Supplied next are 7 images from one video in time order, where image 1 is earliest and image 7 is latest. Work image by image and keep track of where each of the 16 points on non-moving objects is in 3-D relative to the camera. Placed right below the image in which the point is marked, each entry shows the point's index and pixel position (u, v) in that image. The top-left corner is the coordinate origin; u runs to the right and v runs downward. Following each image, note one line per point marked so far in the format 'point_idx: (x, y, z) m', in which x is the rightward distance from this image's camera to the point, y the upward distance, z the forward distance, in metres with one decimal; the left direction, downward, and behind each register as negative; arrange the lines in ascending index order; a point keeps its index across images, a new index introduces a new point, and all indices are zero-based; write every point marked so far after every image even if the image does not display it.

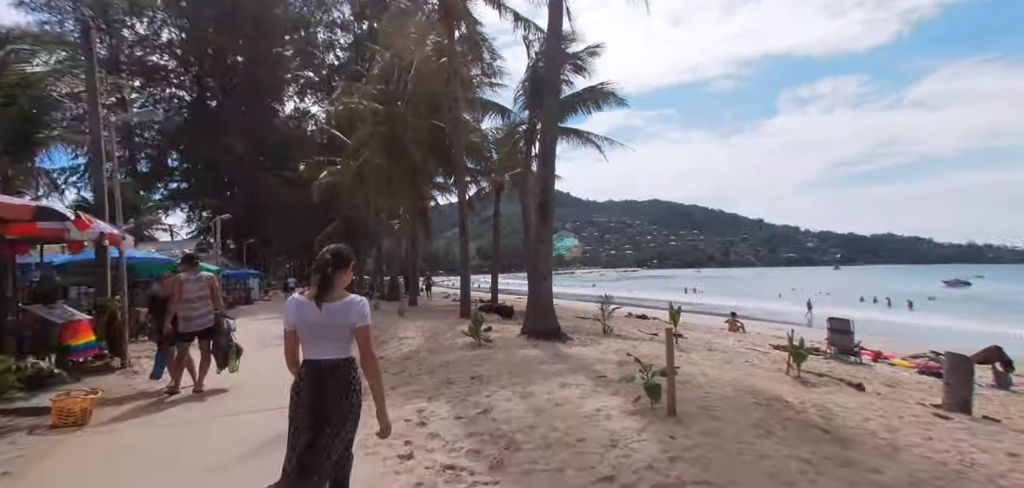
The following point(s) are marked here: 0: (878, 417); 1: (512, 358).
0: (+4.2, -2.0, +4.8) m
1: (+0.3, -1.7, +6.2) m
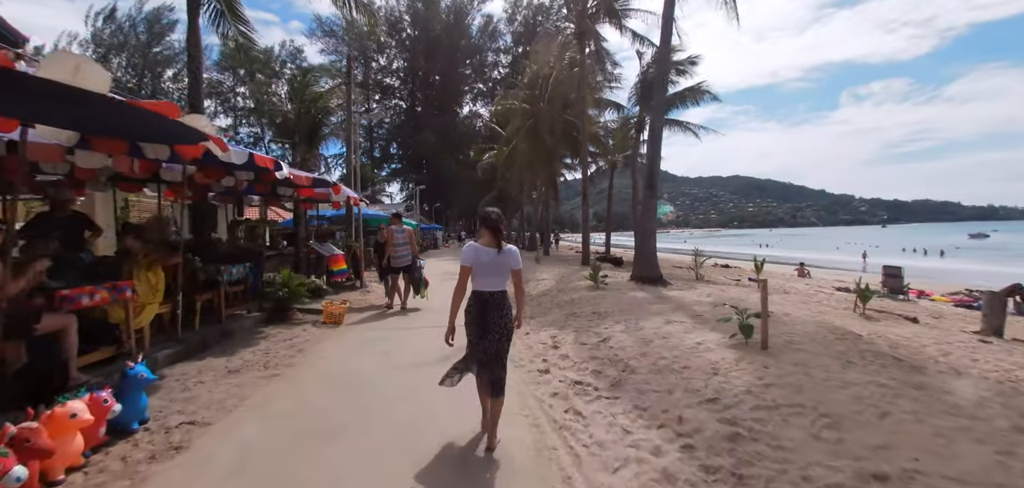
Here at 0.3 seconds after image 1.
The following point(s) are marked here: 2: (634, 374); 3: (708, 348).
0: (+5.7, -1.3, +5.7) m
1: (+1.9, -1.0, +7.4) m
2: (+1.1, -1.2, +4.0) m
3: (+2.0, -1.1, +4.3) m
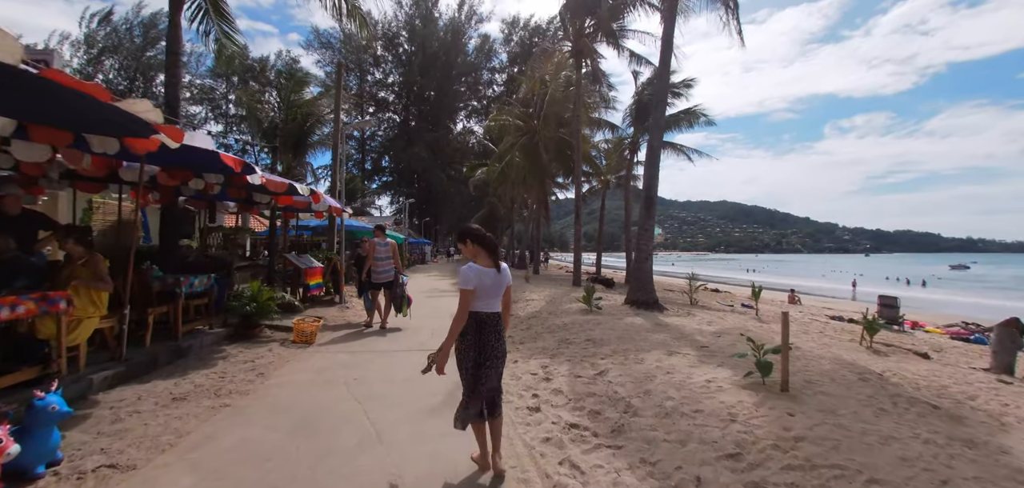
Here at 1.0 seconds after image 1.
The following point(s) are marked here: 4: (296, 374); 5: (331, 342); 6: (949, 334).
0: (+5.6, -1.8, +5.3) m
1: (+1.7, -1.3, +6.9) m
2: (+1.0, -1.4, +3.5) m
3: (+1.9, -1.3, +3.8) m
4: (-2.6, -1.6, +5.1) m
5: (-2.8, -1.5, +6.6) m
6: (+13.5, -2.8, +13.1) m
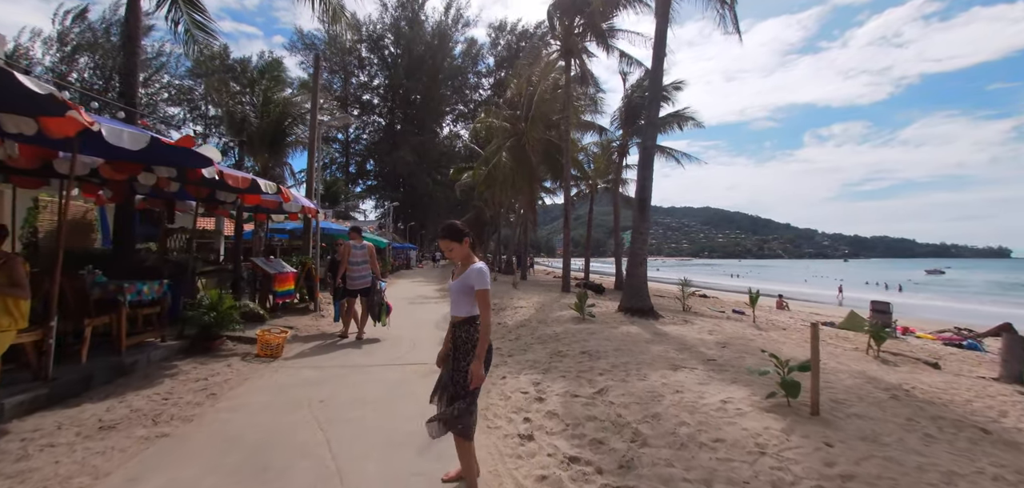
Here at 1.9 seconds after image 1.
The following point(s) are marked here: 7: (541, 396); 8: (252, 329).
0: (+5.4, -1.8, +4.9) m
1: (+1.5, -1.4, +6.4) m
2: (+0.9, -1.4, +3.0) m
3: (+1.8, -1.3, +3.3) m
4: (-2.7, -1.6, +4.4) m
5: (-3.0, -1.6, +6.0) m
6: (+13.1, -2.9, +13.0) m
7: (+0.3, -1.5, +4.1) m
8: (-4.2, -1.4, +6.9) m
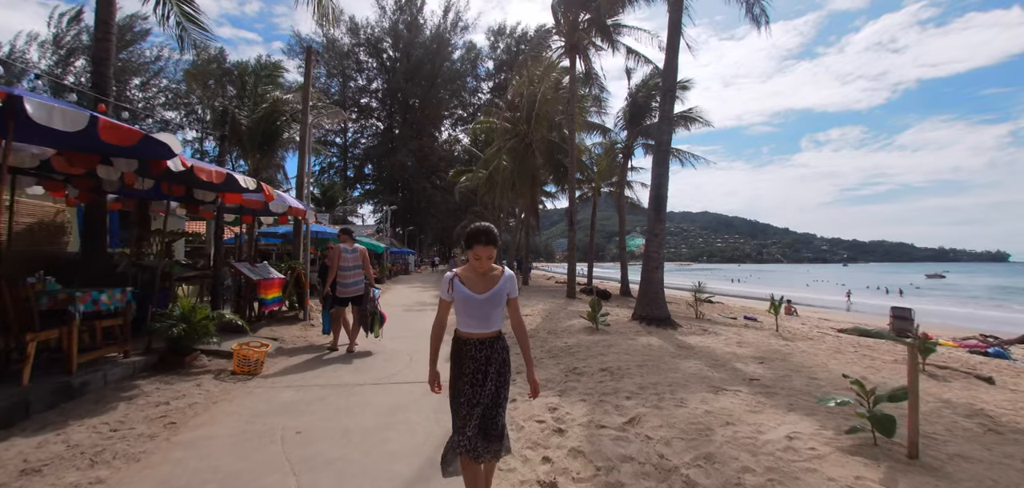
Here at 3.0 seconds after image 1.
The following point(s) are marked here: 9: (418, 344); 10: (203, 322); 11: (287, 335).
0: (+5.6, -1.8, +4.3) m
1: (+1.6, -1.4, +5.7) m
2: (+1.1, -1.4, +2.3) m
3: (+1.9, -1.3, +2.6) m
4: (-2.6, -1.6, +3.8) m
5: (-2.9, -1.6, +5.3) m
6: (+13.2, -3.0, +12.3) m
7: (+0.4, -1.5, +3.5) m
8: (-4.1, -1.4, +6.2) m
9: (-1.6, -1.7, +7.1) m
10: (-4.0, -1.0, +5.5) m
11: (-3.8, -1.5, +7.2) m
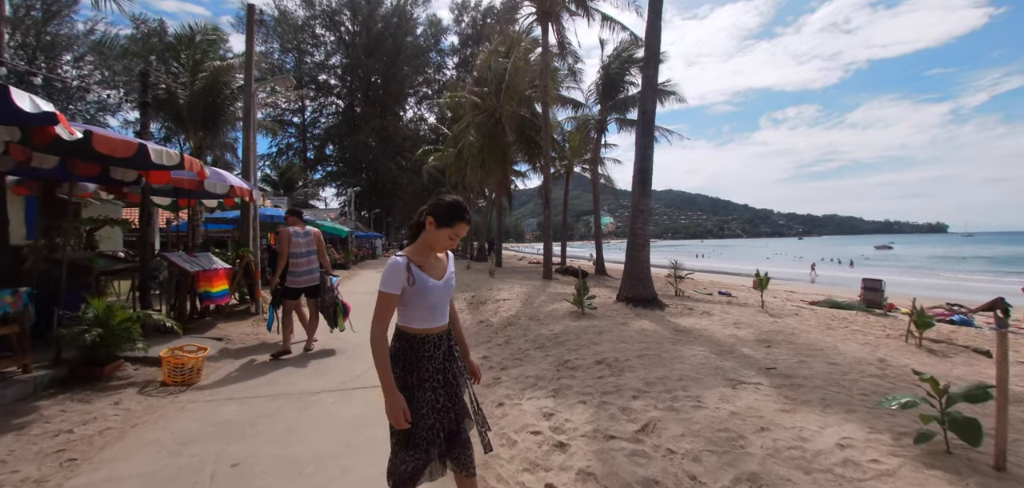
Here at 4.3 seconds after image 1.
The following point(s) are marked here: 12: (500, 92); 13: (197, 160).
0: (+5.4, -1.5, +4.0) m
1: (+1.4, -1.1, +5.2) m
2: (+1.1, -1.3, +1.8) m
3: (+1.9, -1.1, +2.1) m
4: (-2.7, -1.5, +3.0) m
5: (-3.0, -1.4, +4.5) m
6: (+12.5, -2.2, +12.7) m
7: (+0.3, -1.3, +2.9) m
8: (-4.4, -1.3, +5.3) m
9: (-1.9, -1.4, +6.4) m
10: (-4.2, -0.9, +4.6) m
11: (-4.1, -1.3, +6.4) m
12: (-0.5, +6.6, +18.4) m
13: (-3.6, +1.0, +5.0) m
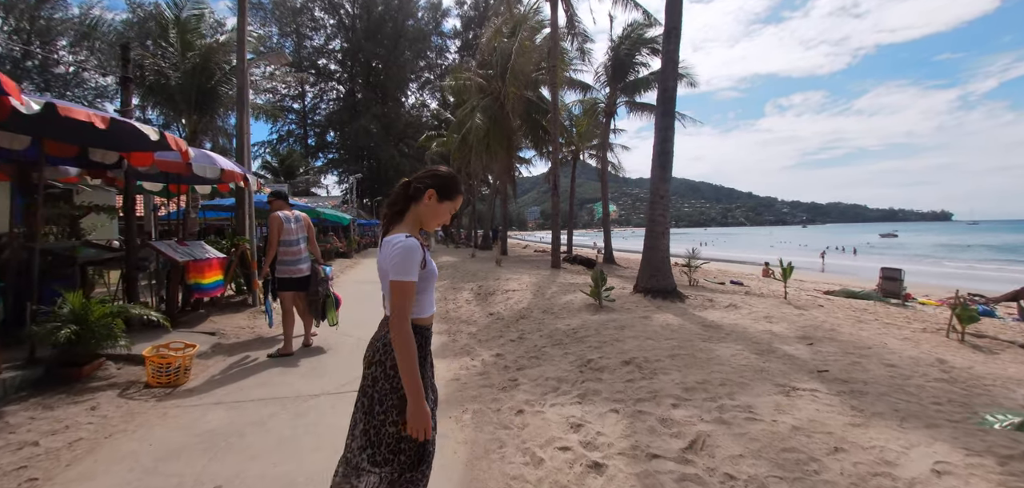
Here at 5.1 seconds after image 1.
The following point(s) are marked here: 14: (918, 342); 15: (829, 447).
0: (+5.6, -1.4, +3.6) m
1: (+1.6, -1.0, +4.8) m
2: (+1.2, -1.2, +1.4) m
3: (+2.1, -1.1, +1.7) m
4: (-2.5, -1.4, +2.6) m
5: (-2.9, -1.3, +4.1) m
6: (+12.7, -1.8, +12.2) m
7: (+0.5, -1.3, +2.5) m
8: (-4.2, -1.1, +4.9) m
9: (-1.7, -1.2, +6.0) m
10: (-4.1, -0.8, +4.2) m
11: (-4.0, -1.1, +6.0) m
12: (-0.2, +7.1, +17.7) m
13: (-3.5, +1.1, +4.5) m
14: (+5.1, -1.2, +5.3) m
15: (+1.7, -1.1, +2.3) m
